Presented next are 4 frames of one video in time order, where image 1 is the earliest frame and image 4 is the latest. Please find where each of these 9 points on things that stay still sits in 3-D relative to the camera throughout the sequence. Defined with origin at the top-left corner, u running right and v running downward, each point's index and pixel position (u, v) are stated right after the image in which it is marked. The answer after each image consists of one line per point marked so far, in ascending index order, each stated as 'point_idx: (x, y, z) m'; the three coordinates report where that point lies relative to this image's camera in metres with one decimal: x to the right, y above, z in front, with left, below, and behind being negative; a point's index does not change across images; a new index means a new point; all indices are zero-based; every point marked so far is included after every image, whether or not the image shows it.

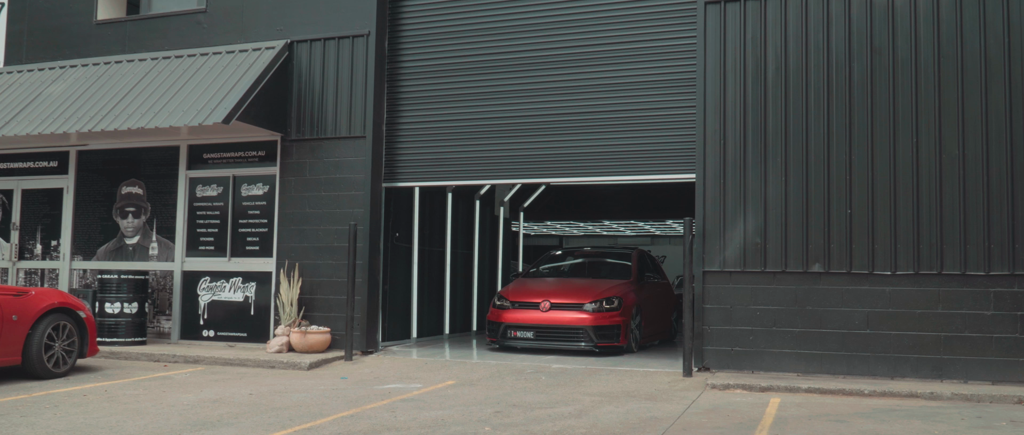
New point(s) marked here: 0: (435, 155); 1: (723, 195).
0: (-0.9, +0.7, +10.1) m
1: (+2.0, +0.2, +8.7) m
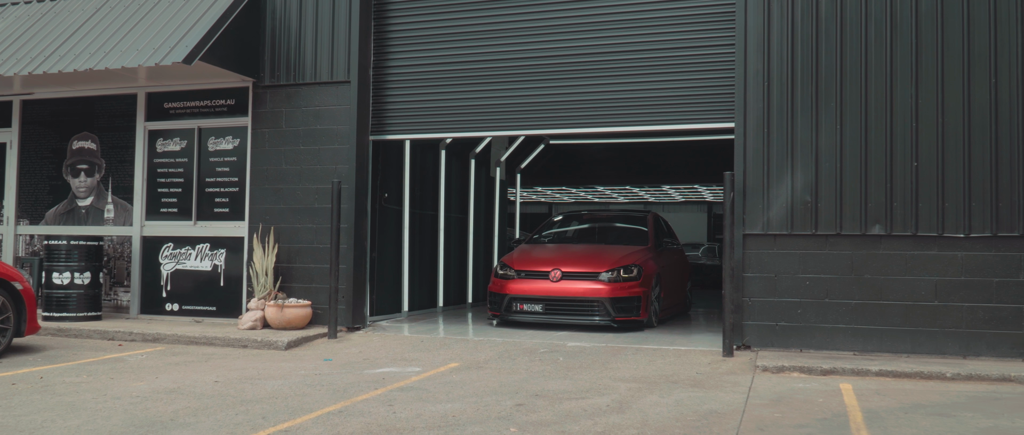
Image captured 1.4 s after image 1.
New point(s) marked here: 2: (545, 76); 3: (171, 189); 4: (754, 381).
0: (-0.8, +1.1, +8.8) m
1: (+2.1, +0.6, +7.5) m
2: (+0.3, +1.3, +8.4) m
3: (-3.6, +0.3, +9.5) m
4: (+1.6, -1.1, +6.1) m
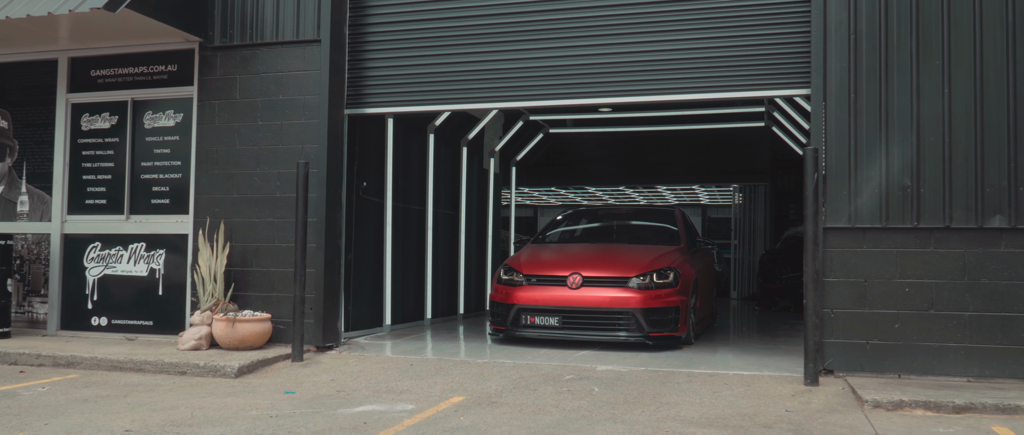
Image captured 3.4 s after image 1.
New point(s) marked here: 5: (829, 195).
0: (-0.7, +1.2, +7.2) m
1: (+2.2, +0.7, +5.9) m
2: (+0.4, +1.4, +6.8) m
3: (-3.5, +0.4, +7.8) m
4: (+1.8, -1.0, +4.5) m
5: (+2.1, +0.1, +5.9) m
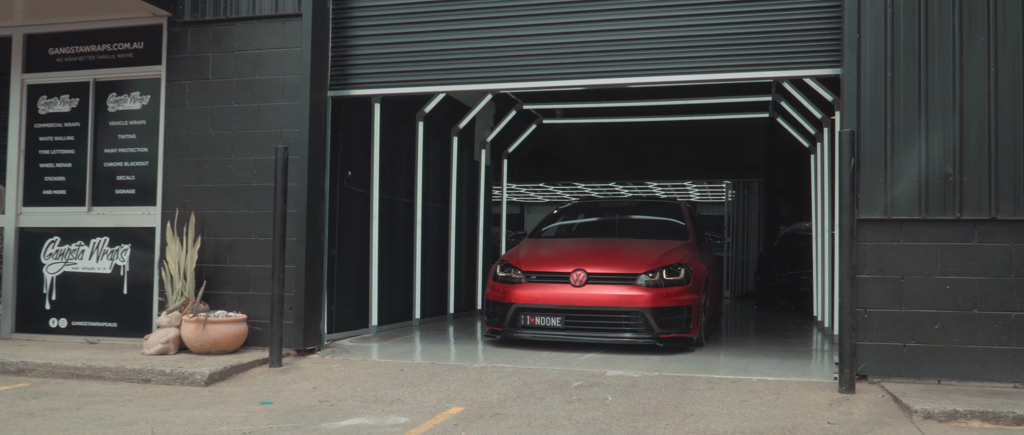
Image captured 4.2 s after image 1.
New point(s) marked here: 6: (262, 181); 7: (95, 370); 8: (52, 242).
0: (-0.8, +1.2, +6.6) m
1: (+2.2, +0.7, +5.4) m
2: (+0.4, +1.4, +6.2) m
3: (-3.6, +0.4, +7.1) m
4: (+1.8, -1.0, +3.9) m
5: (+2.1, +0.2, +5.4) m
6: (-1.8, +0.3, +6.5) m
7: (-2.5, -0.9, +5.6) m
8: (-3.6, -0.2, +7.1) m
